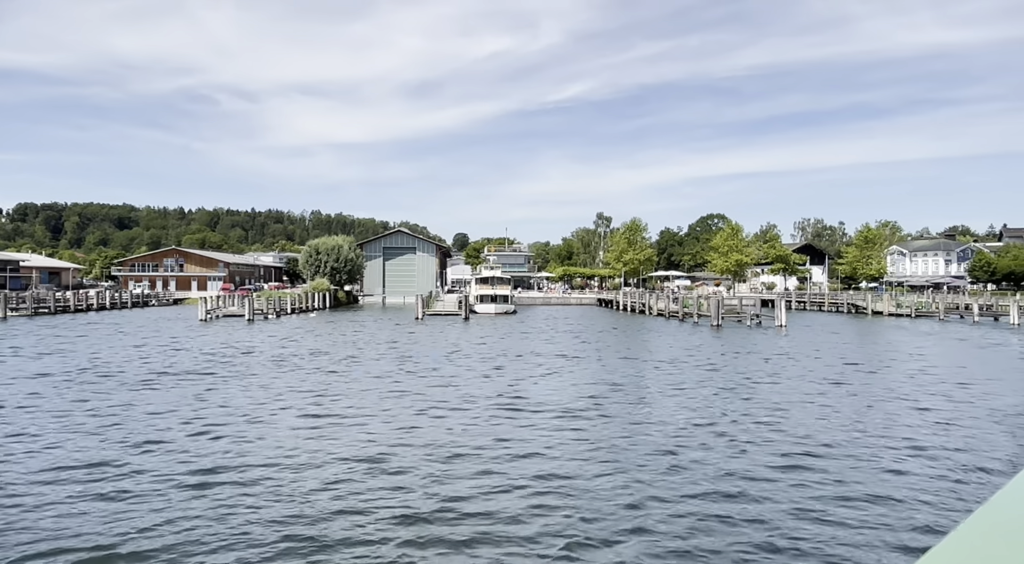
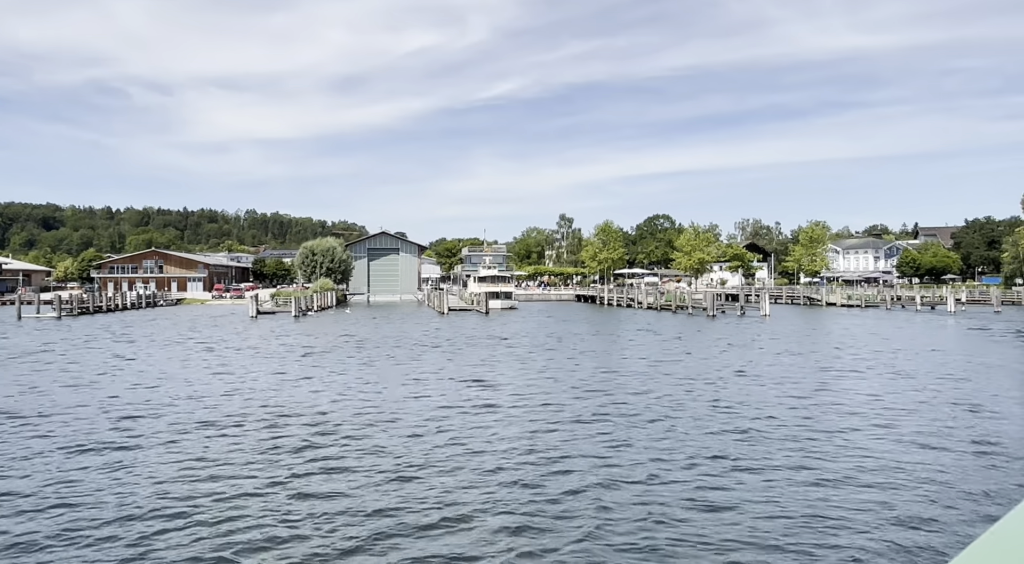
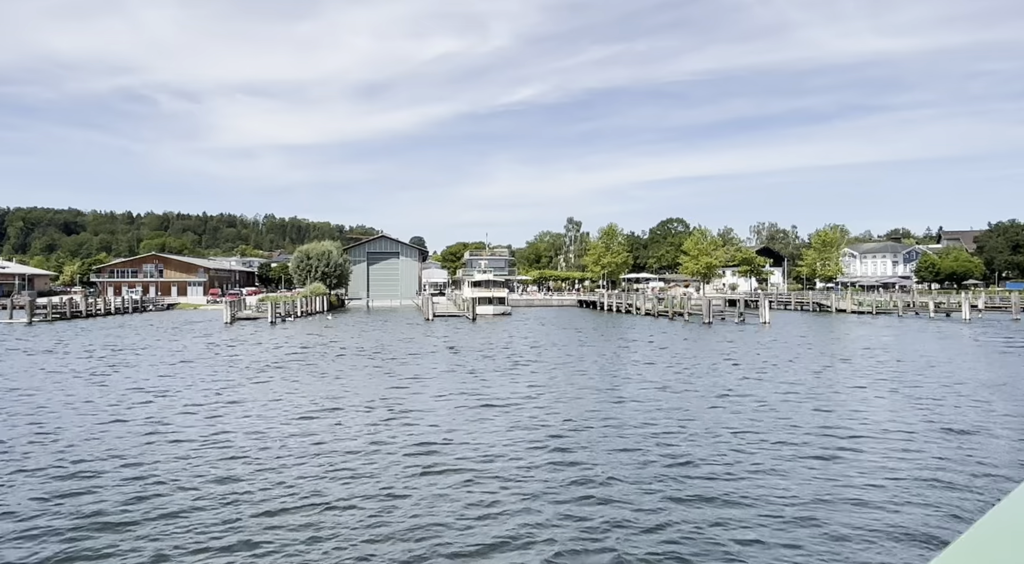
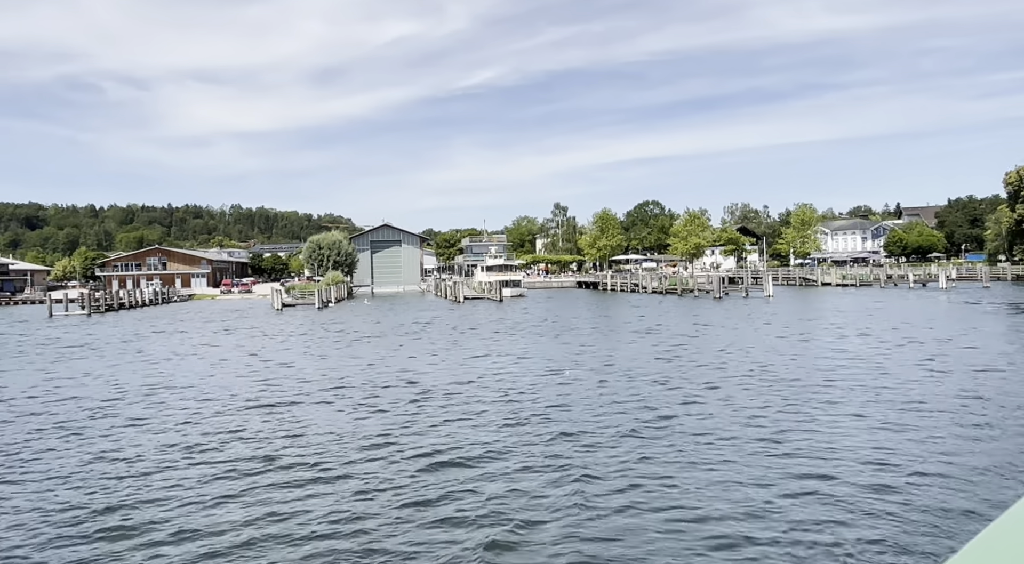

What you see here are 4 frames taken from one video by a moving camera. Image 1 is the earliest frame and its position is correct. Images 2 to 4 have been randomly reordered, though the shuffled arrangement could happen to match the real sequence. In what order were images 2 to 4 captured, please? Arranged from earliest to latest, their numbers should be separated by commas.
3, 2, 4
